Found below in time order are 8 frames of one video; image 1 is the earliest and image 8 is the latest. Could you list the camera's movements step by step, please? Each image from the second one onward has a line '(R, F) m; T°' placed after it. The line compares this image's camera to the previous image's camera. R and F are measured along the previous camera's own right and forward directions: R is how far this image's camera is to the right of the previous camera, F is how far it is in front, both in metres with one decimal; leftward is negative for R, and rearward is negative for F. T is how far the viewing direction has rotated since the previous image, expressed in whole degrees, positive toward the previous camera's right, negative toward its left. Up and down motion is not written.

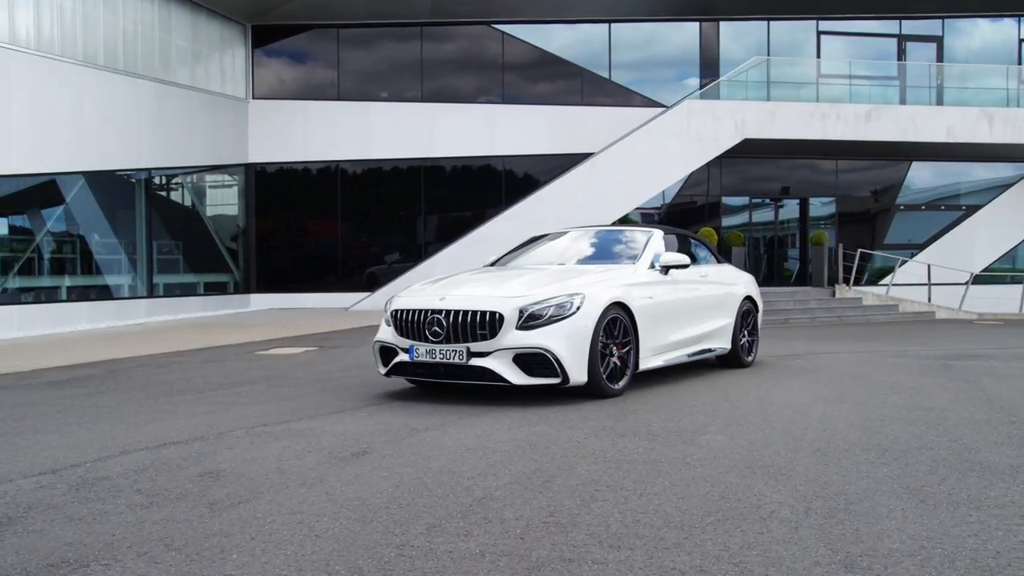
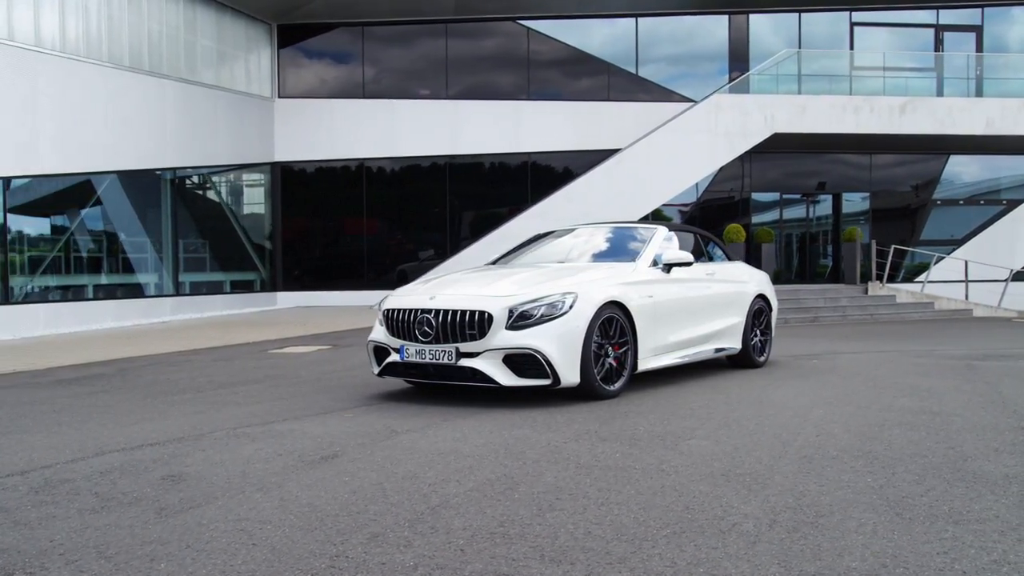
(+0.4, +0.2) m; -3°
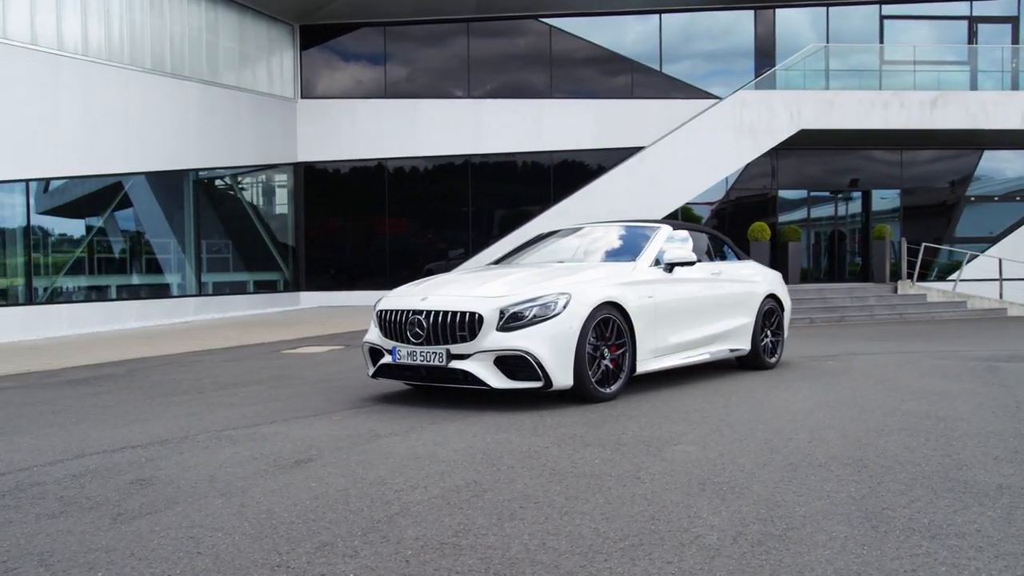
(+0.3, +0.1) m; -2°
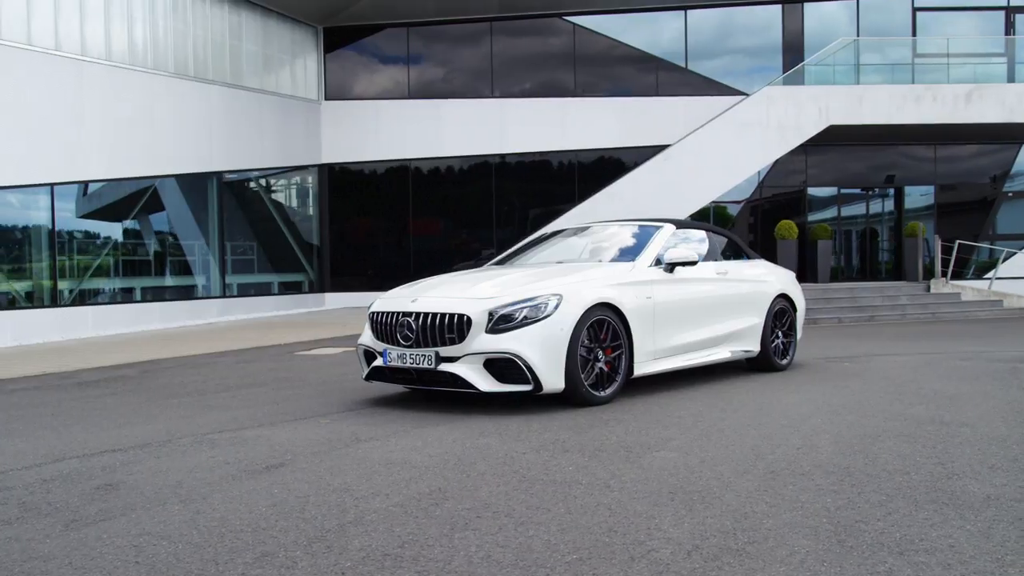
(+0.3, +0.1) m; -2°
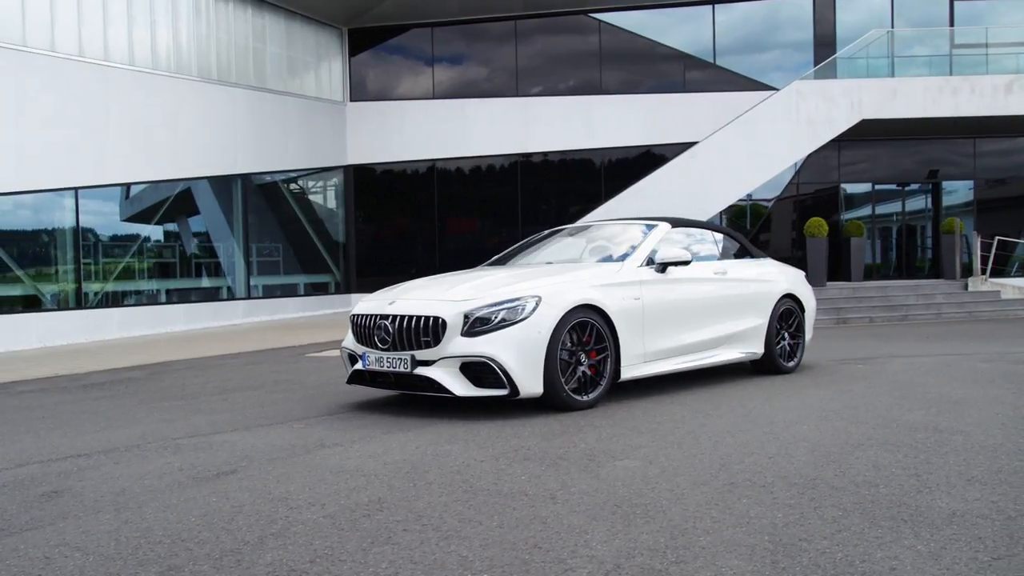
(+0.5, +0.2) m; -3°
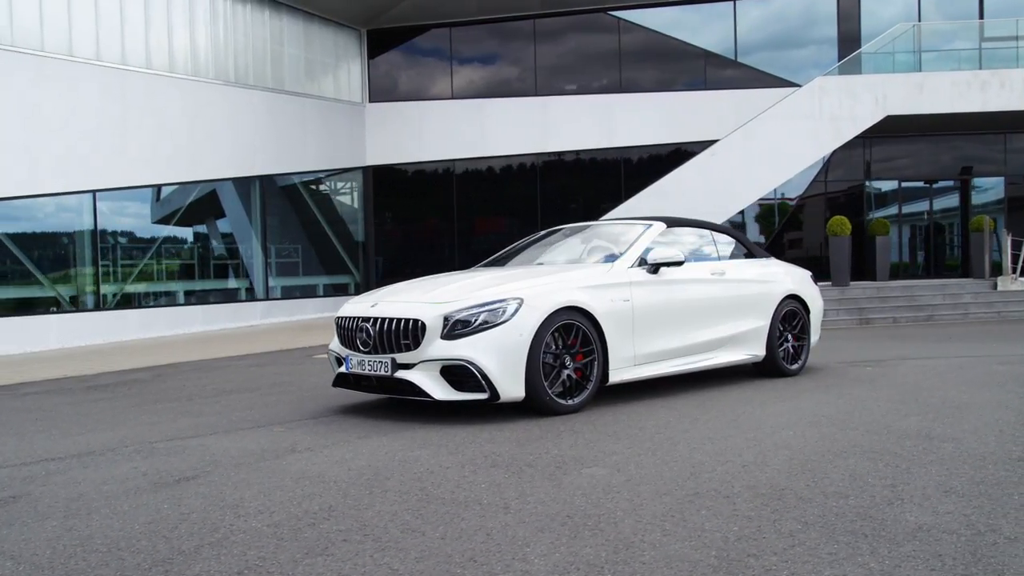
(+0.3, +0.1) m; -2°
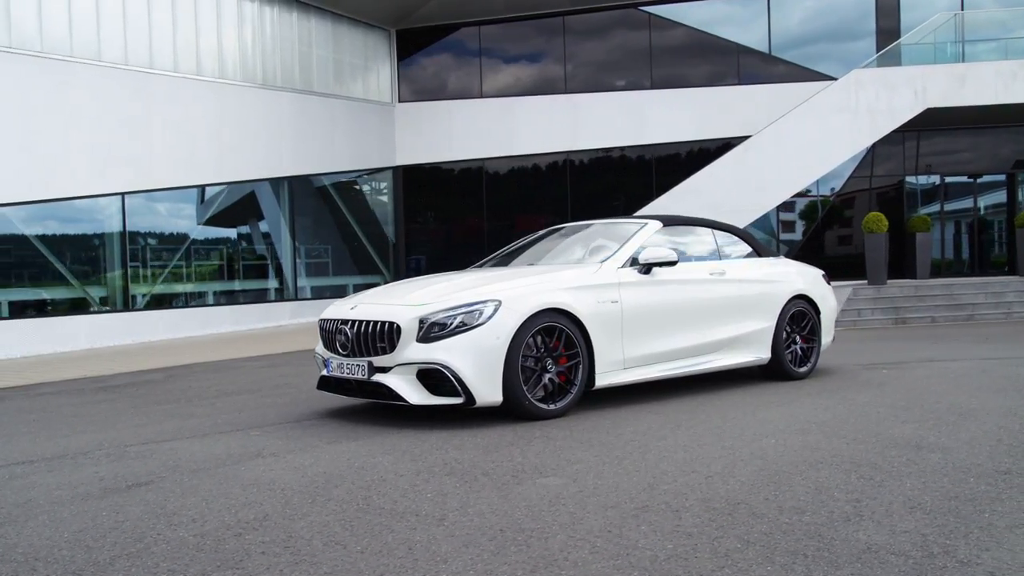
(+0.5, +0.2) m; -3°
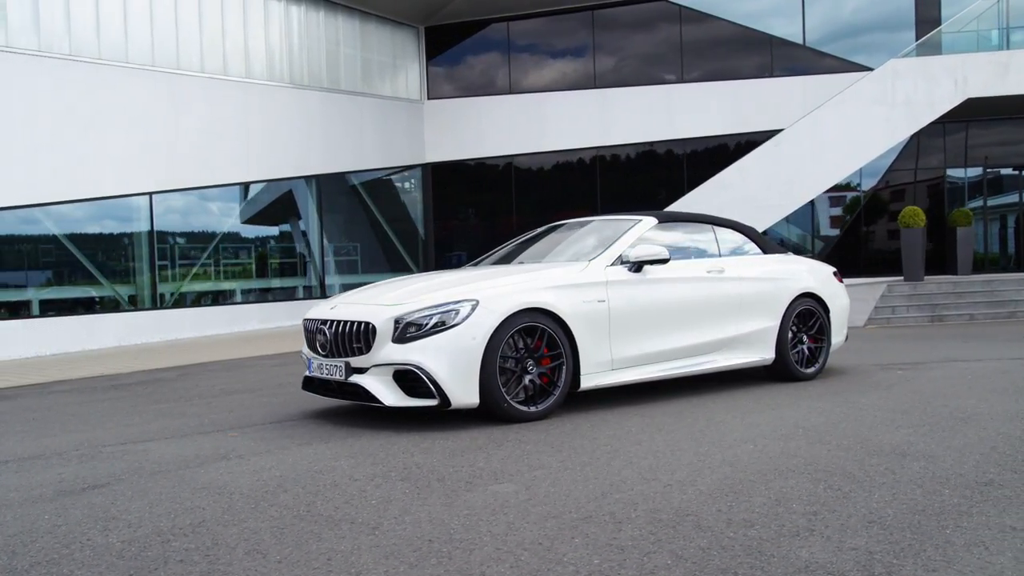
(+0.4, +0.2) m; -3°
